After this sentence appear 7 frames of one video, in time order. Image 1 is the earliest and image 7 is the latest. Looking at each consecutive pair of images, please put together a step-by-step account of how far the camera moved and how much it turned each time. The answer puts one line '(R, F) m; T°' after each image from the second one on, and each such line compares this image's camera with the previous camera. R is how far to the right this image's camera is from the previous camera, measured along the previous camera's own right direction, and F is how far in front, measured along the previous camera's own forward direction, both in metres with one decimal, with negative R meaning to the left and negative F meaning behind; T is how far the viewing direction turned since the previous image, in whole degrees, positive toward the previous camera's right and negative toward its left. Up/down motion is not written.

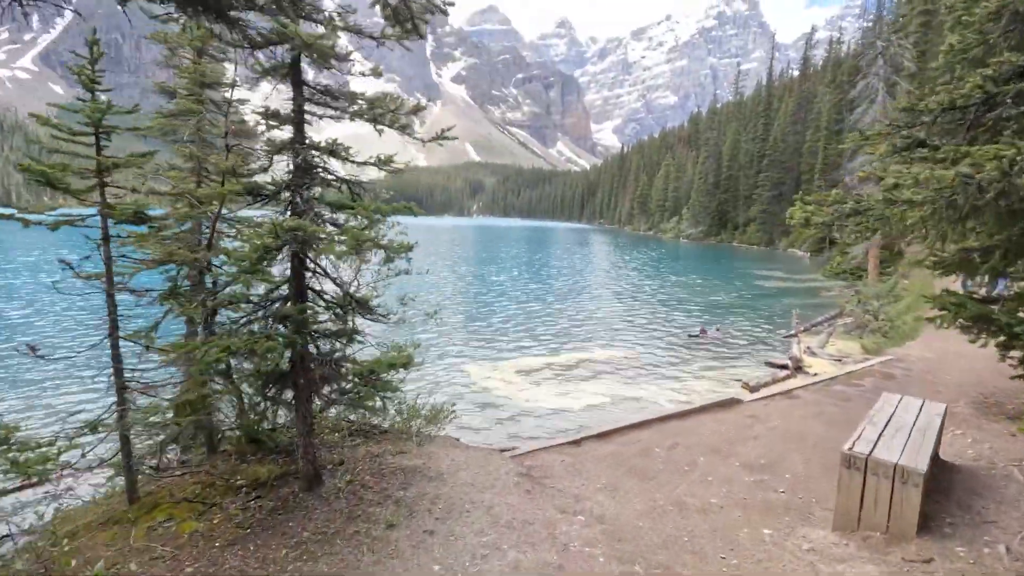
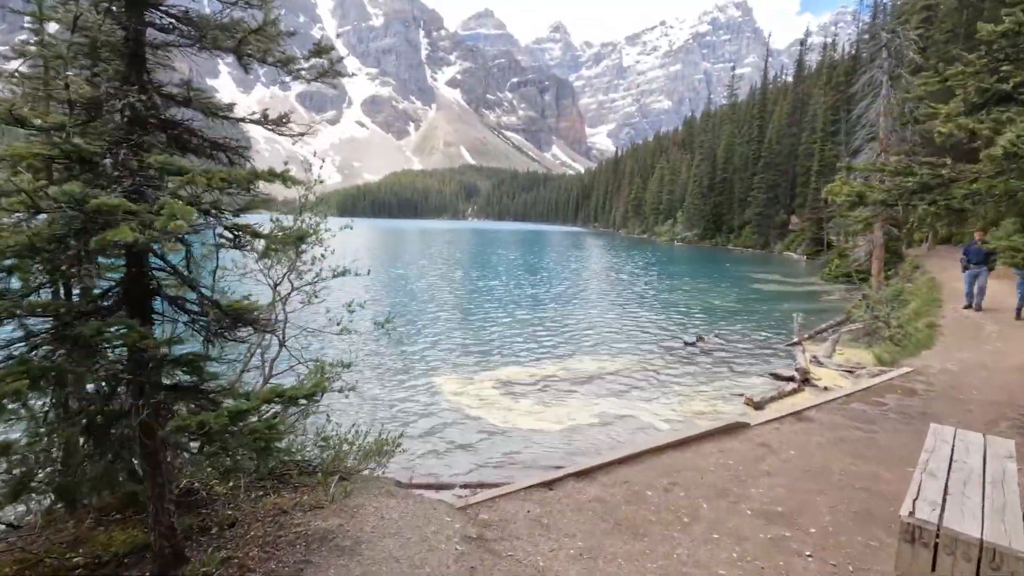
(+0.5, +1.8) m; +1°
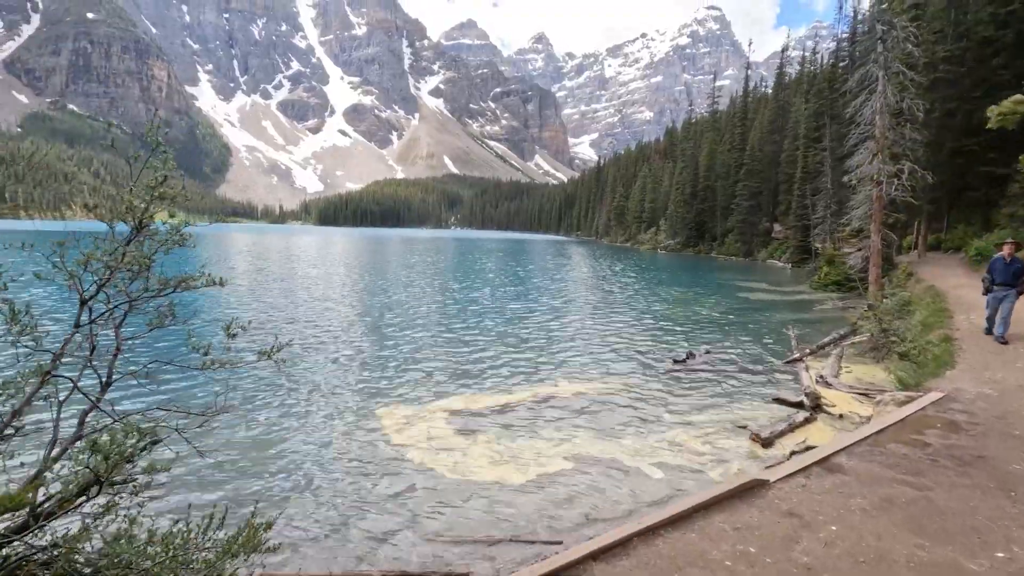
(+0.6, +2.7) m; +2°
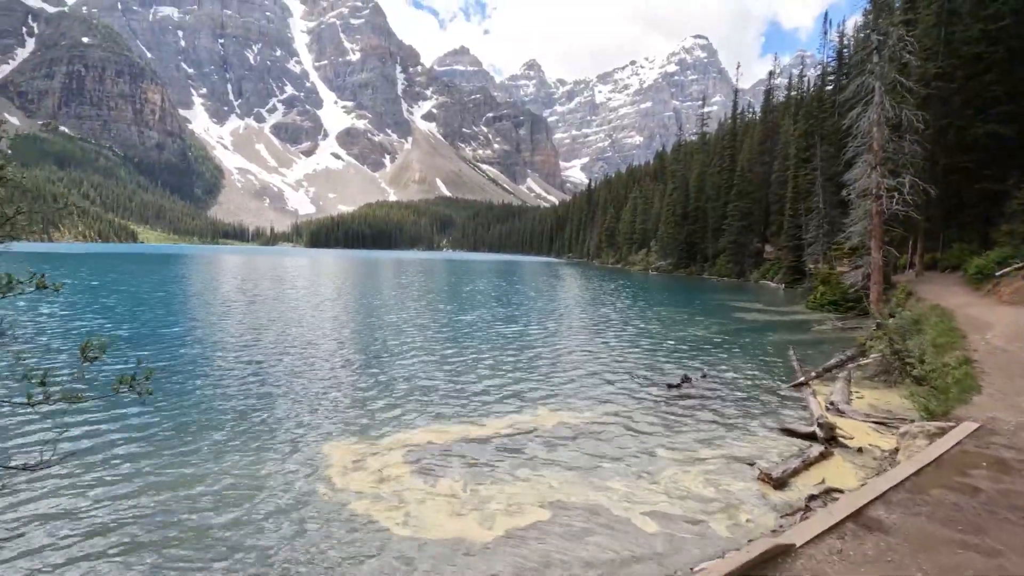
(+0.5, +1.8) m; +1°
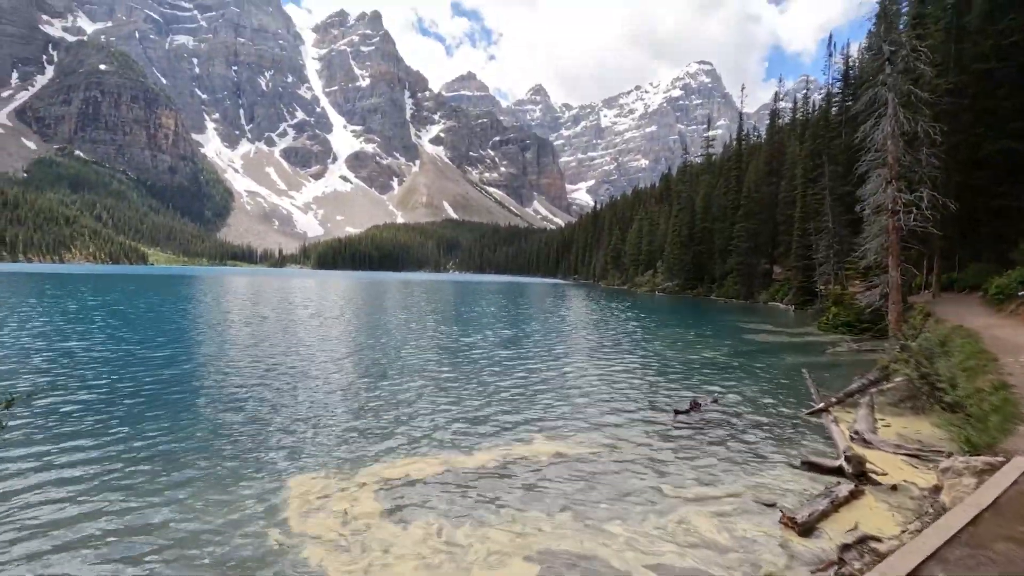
(+0.4, +1.2) m; -1°
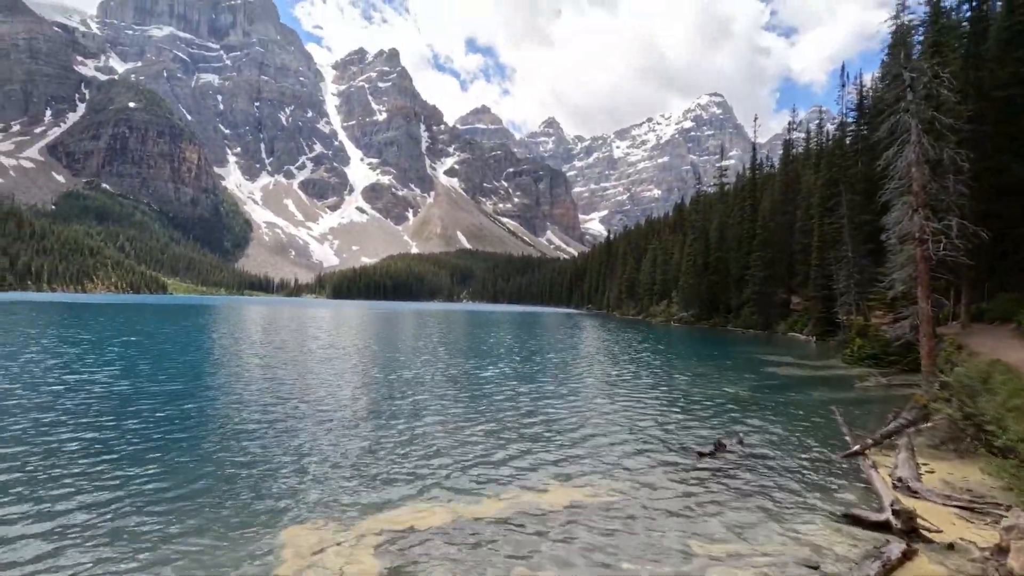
(0.0, +0.7) m; -1°
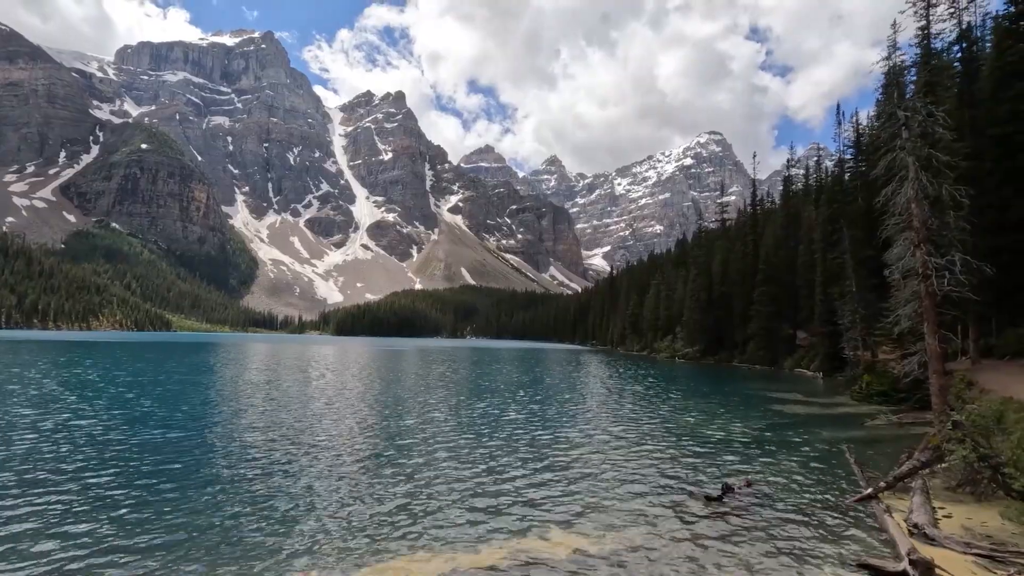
(+0.1, +0.1) m; 0°
